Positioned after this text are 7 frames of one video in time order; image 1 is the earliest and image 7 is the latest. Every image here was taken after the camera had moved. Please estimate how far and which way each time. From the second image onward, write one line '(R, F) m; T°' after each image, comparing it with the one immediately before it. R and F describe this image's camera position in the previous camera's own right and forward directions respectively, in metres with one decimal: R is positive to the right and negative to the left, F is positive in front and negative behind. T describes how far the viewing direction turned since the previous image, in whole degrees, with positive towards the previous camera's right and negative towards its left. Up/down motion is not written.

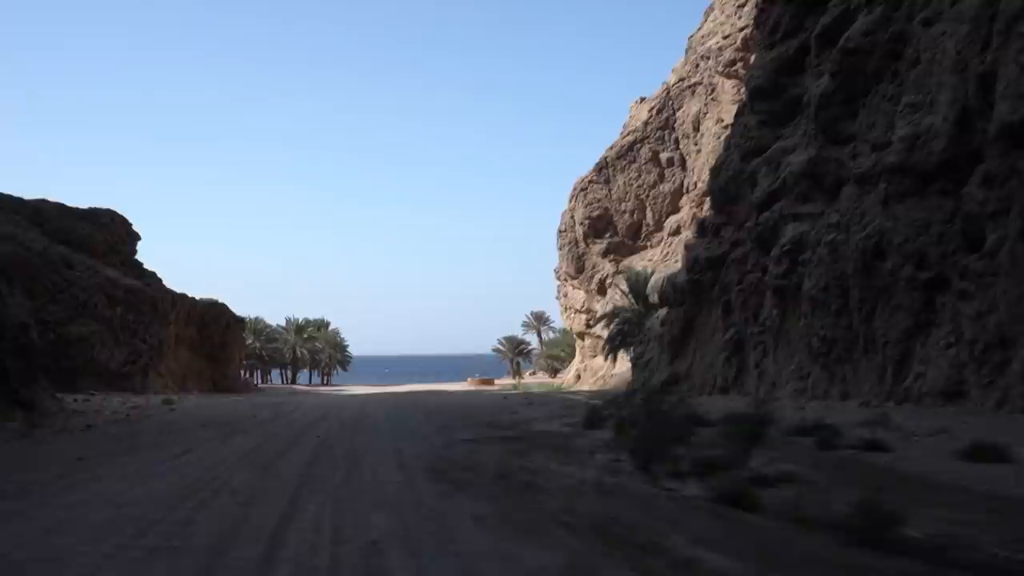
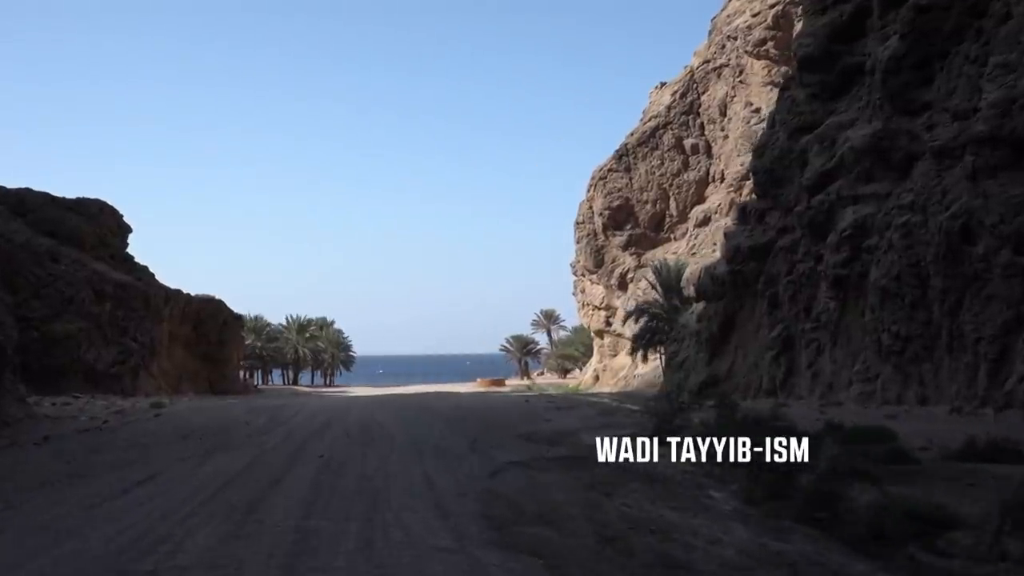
(-0.5, +2.5) m; 0°
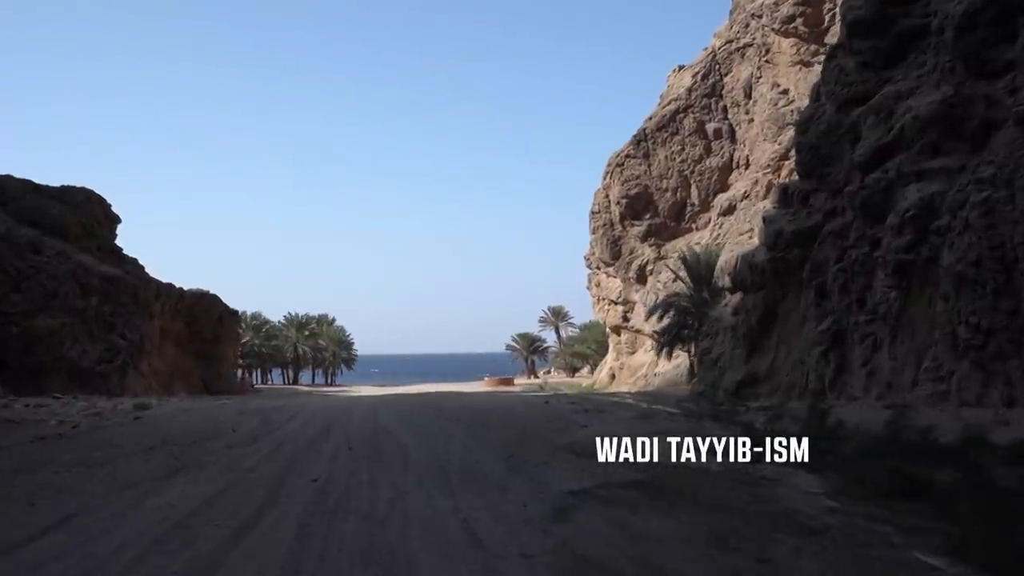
(-0.4, +2.2) m; 0°
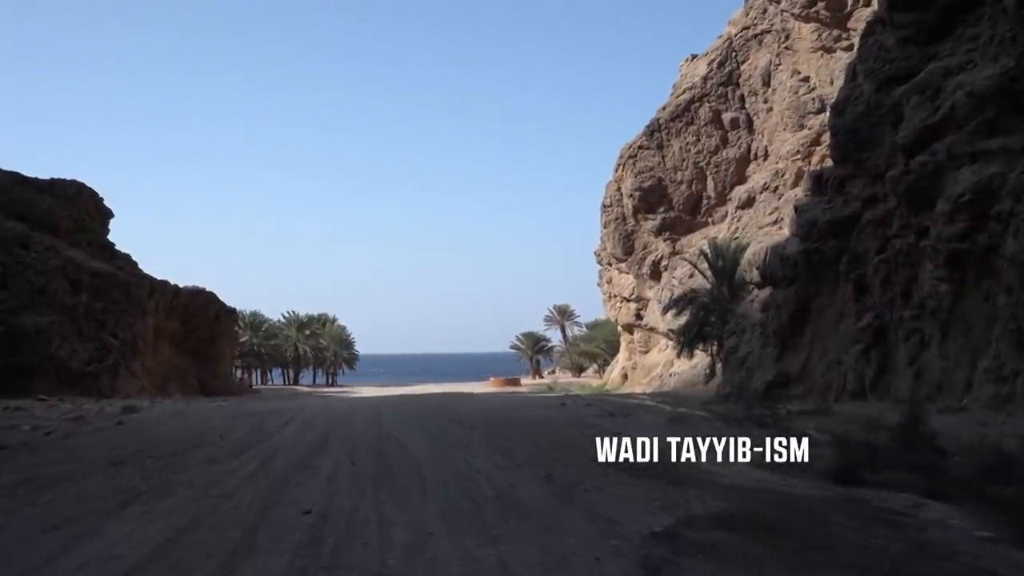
(-0.3, +1.5) m; 0°
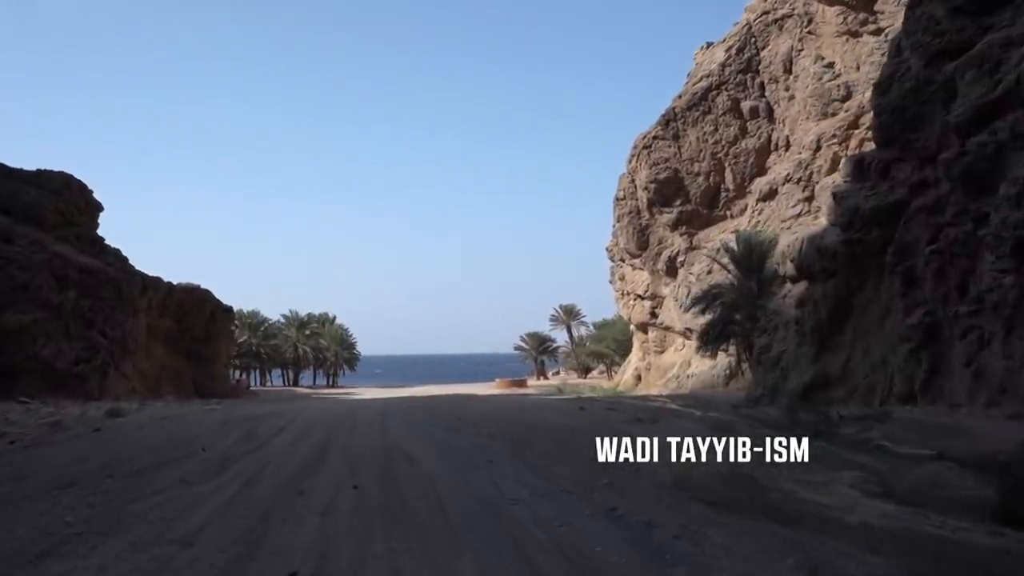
(-0.3, +1.6) m; 0°
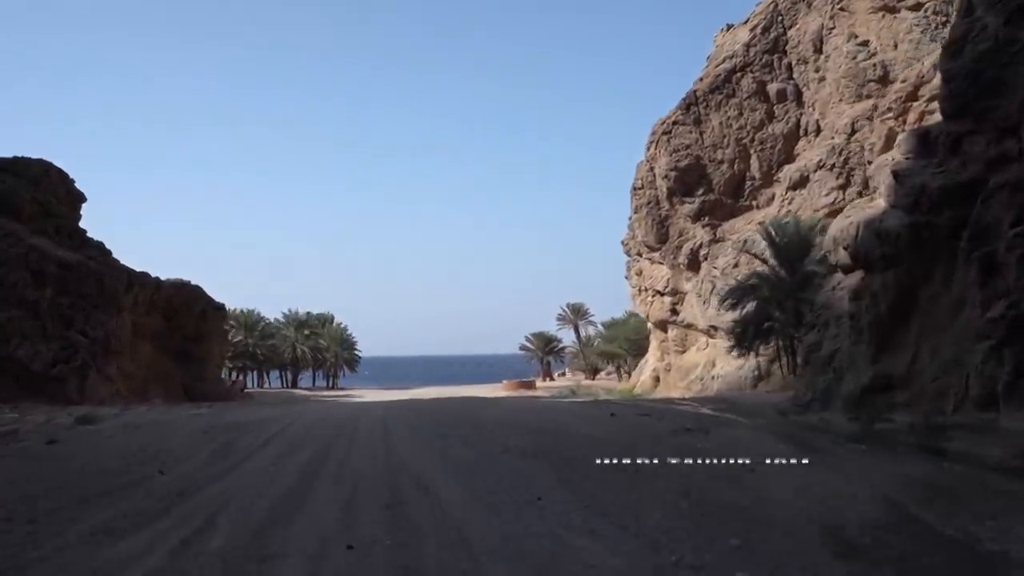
(-0.4, +2.2) m; 0°
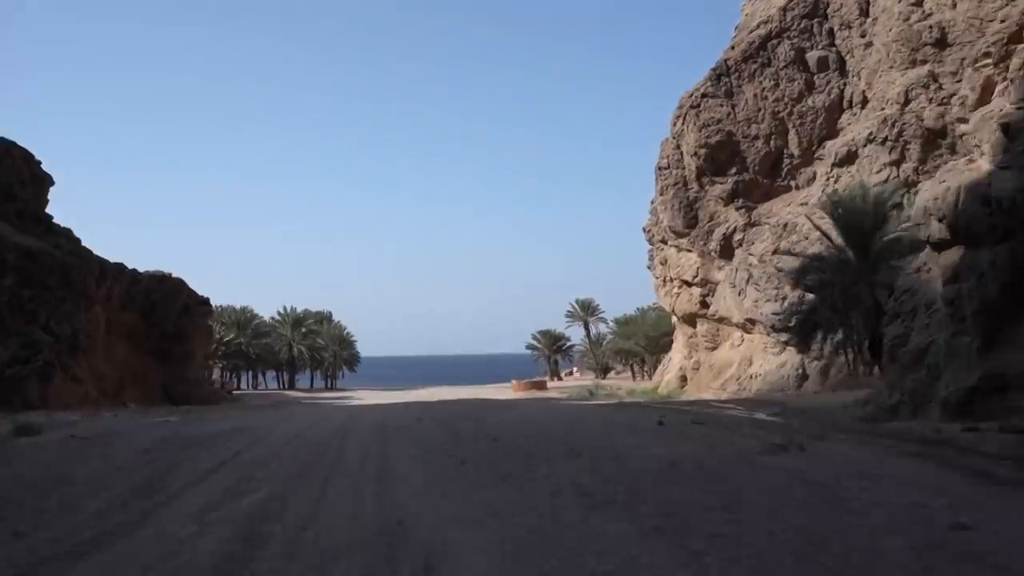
(-0.4, +3.1) m; 0°
